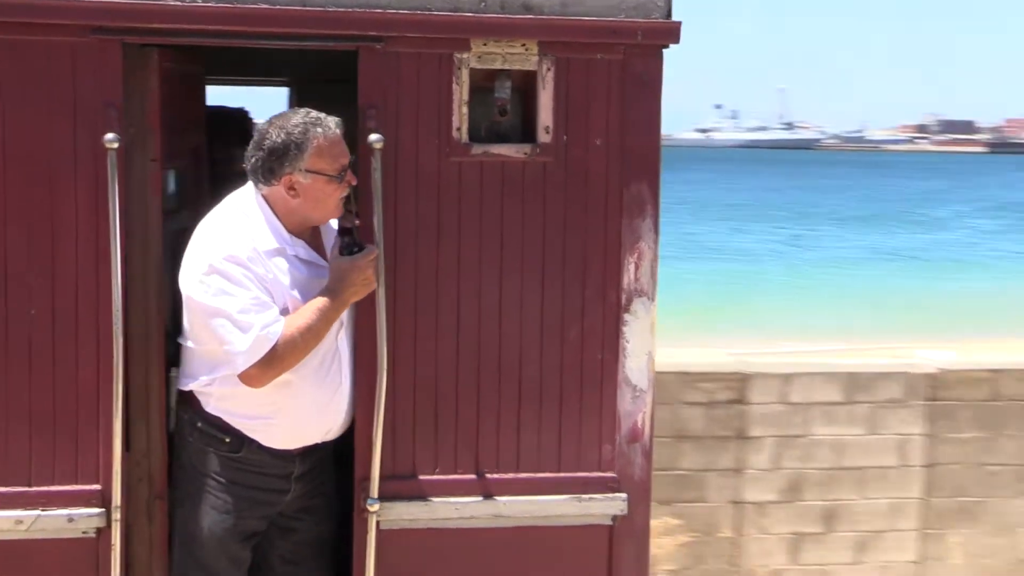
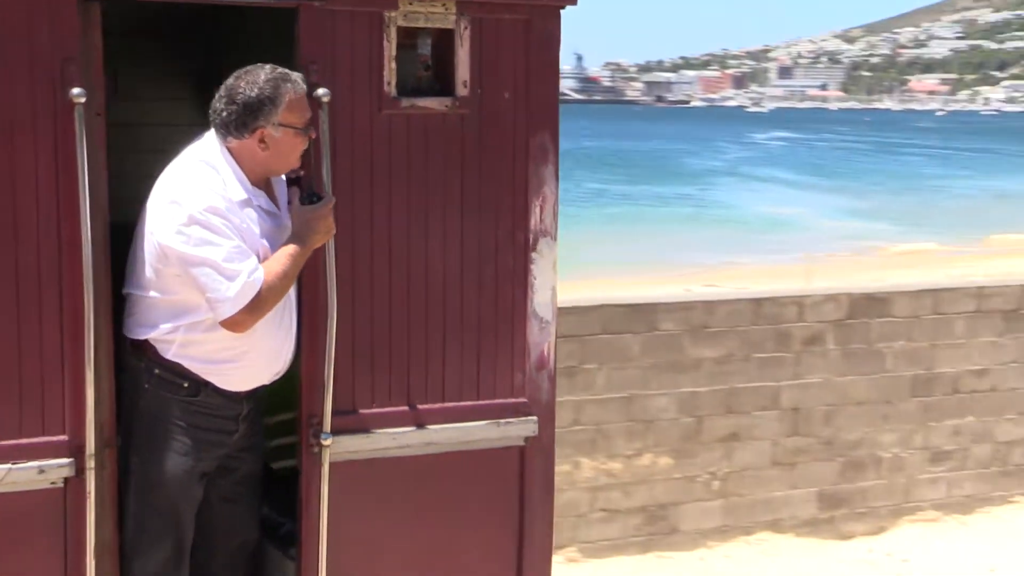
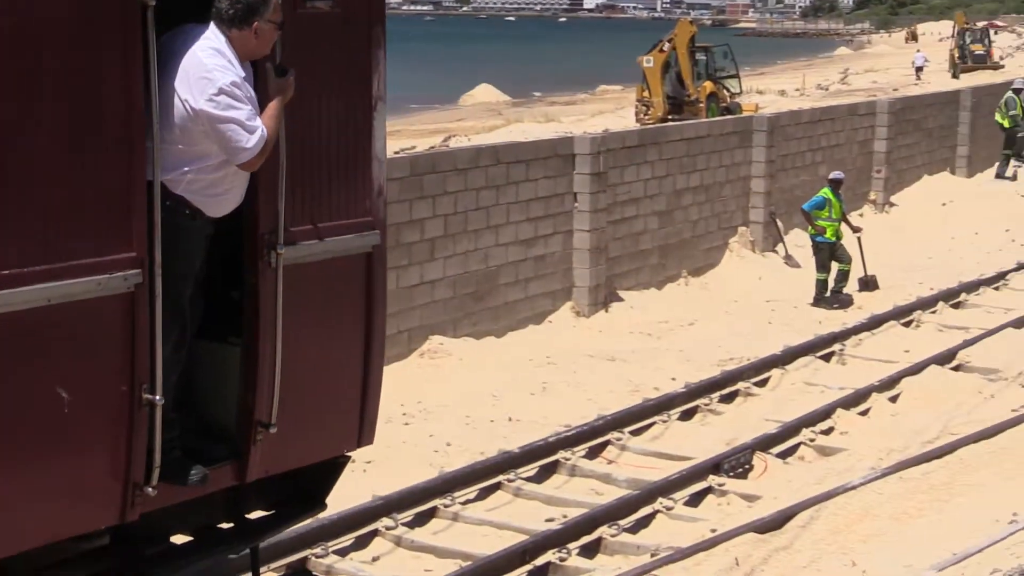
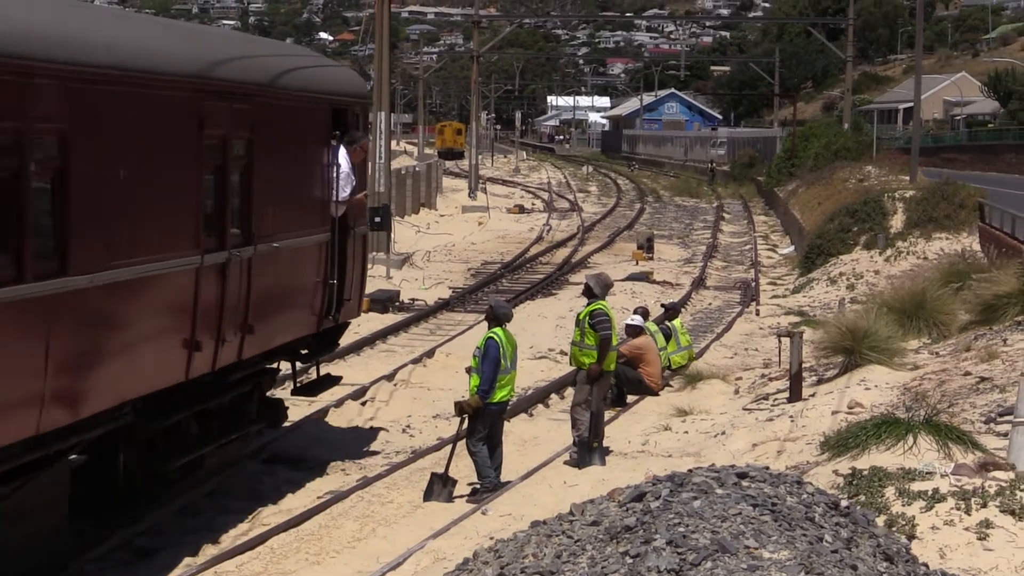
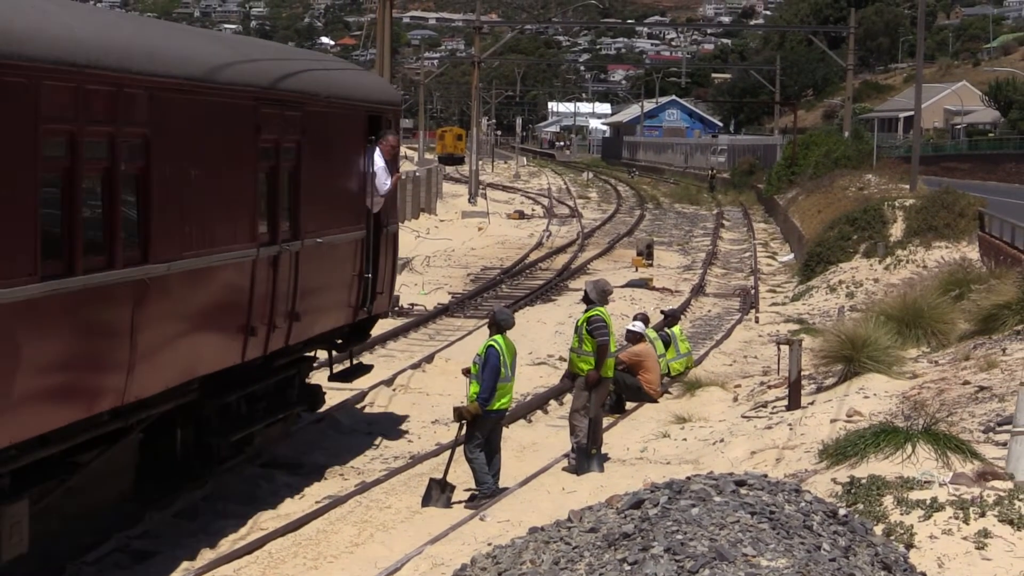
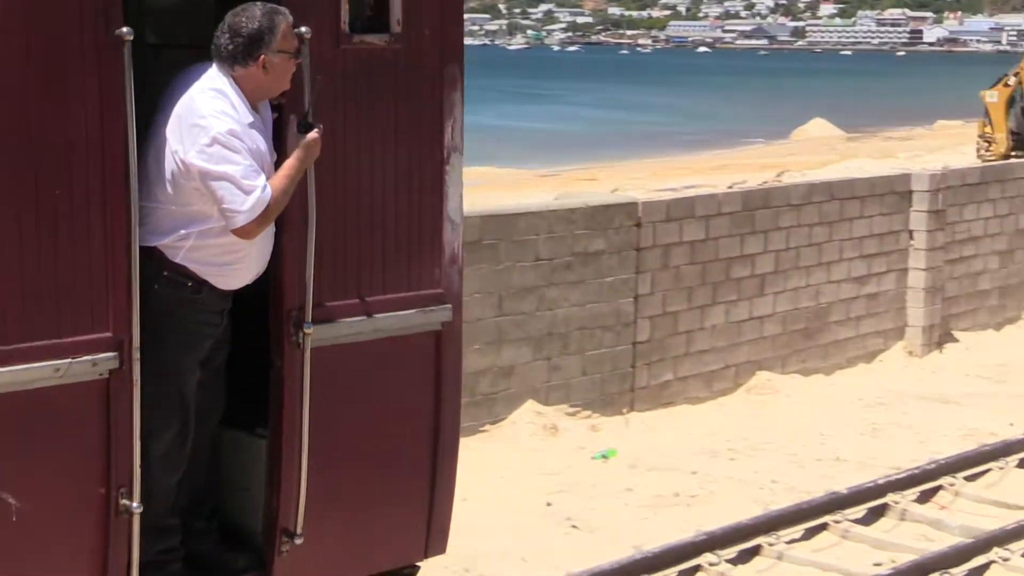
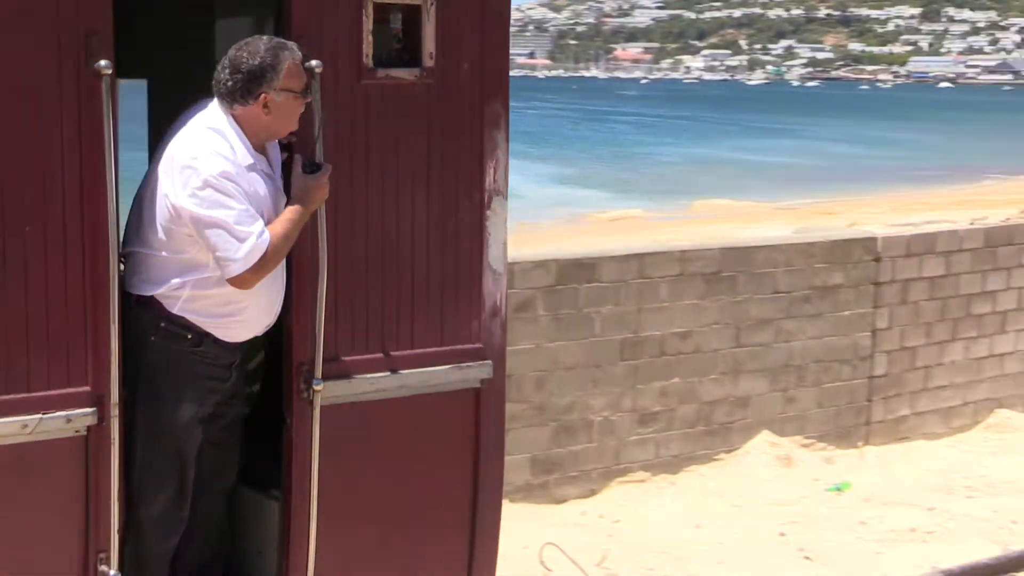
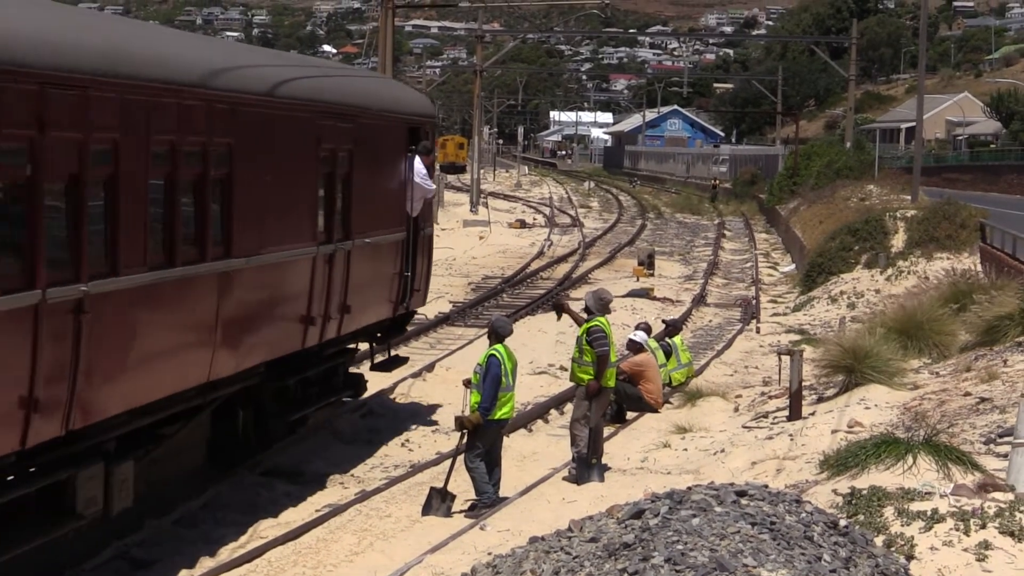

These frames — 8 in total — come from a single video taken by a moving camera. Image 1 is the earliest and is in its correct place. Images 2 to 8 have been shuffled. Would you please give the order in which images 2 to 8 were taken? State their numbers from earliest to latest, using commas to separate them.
2, 7, 6, 3, 4, 5, 8
